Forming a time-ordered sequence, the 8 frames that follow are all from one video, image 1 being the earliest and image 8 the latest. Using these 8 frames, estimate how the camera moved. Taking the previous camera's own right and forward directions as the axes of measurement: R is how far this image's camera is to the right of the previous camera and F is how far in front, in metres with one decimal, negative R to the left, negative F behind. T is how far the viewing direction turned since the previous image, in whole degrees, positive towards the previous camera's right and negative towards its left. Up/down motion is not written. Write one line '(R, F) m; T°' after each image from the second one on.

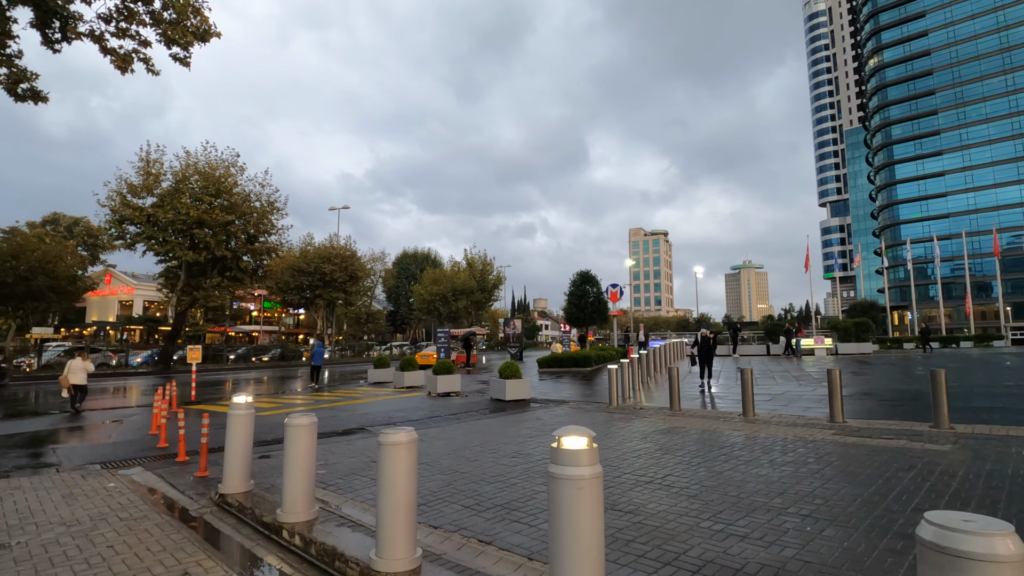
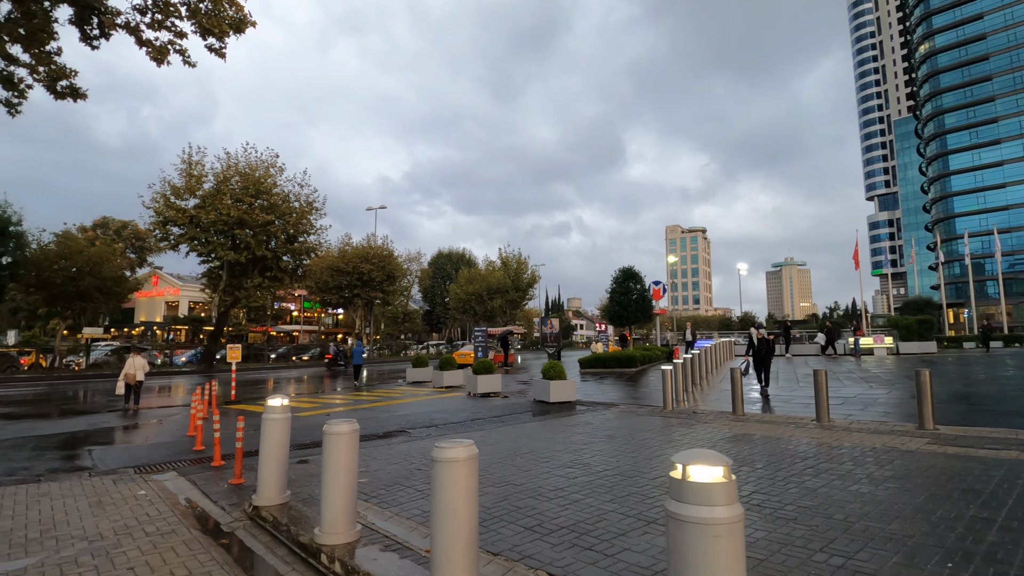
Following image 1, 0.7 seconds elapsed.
(-0.2, +0.5) m; -3°
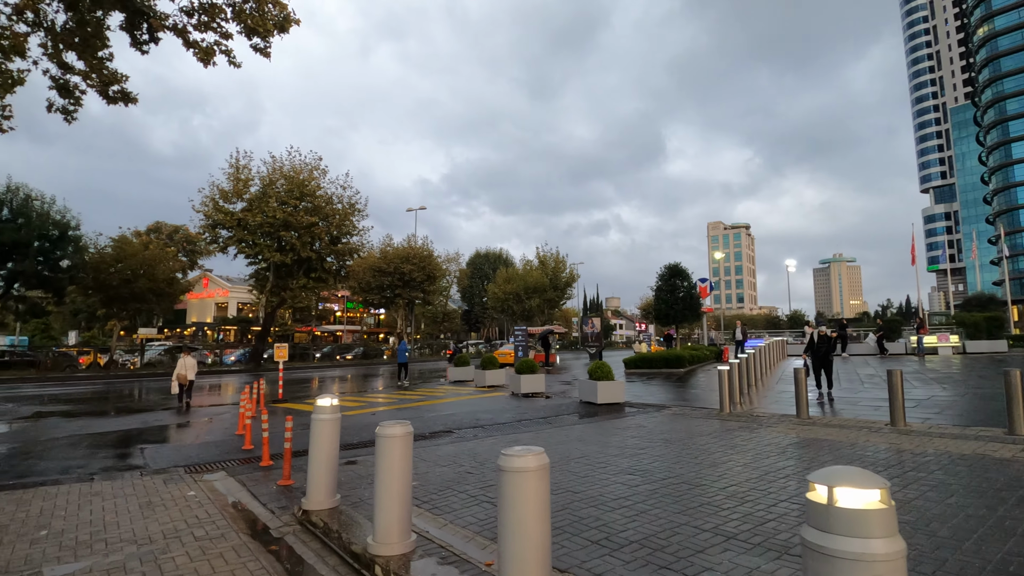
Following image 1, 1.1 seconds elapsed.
(-0.1, +0.3) m; -4°
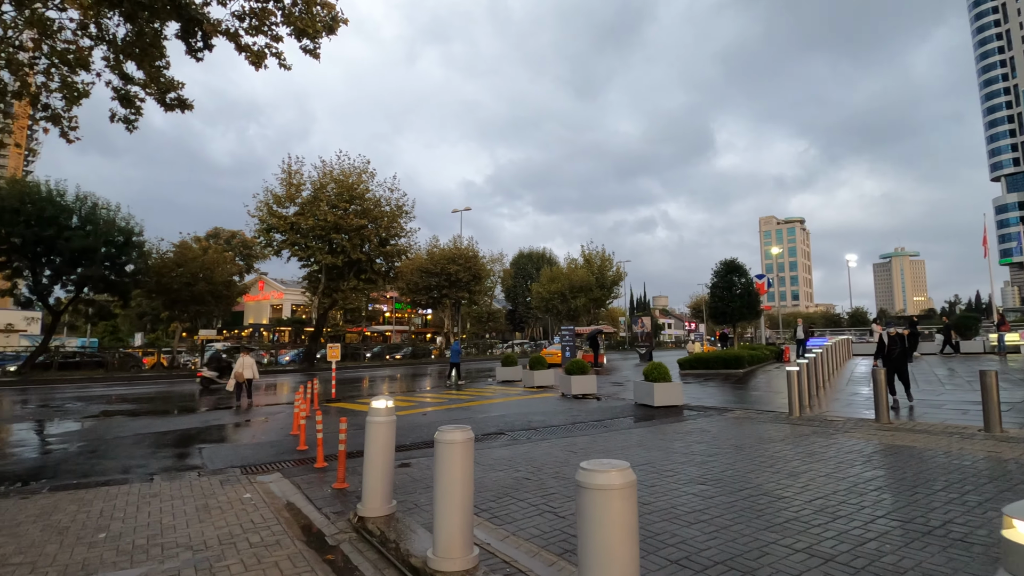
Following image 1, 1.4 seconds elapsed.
(-0.1, +0.3) m; -4°
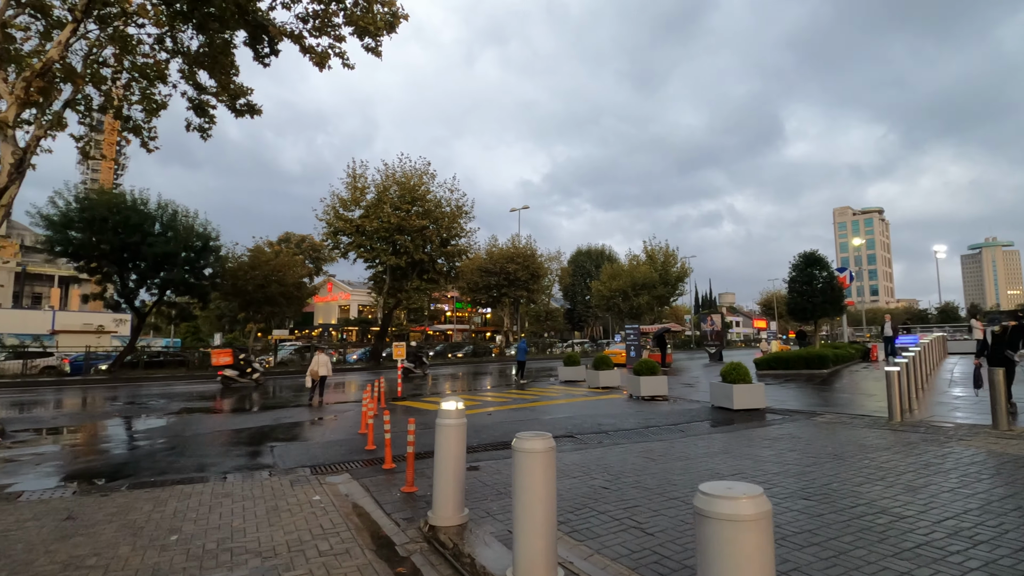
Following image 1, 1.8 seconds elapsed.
(-0.1, +0.3) m; -6°
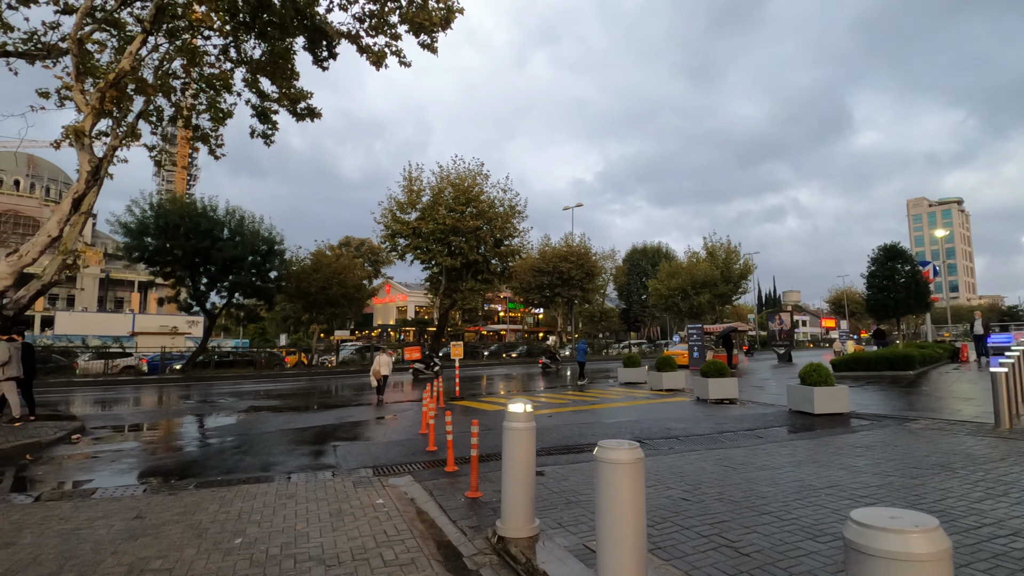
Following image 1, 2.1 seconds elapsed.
(-0.1, +0.3) m; -5°
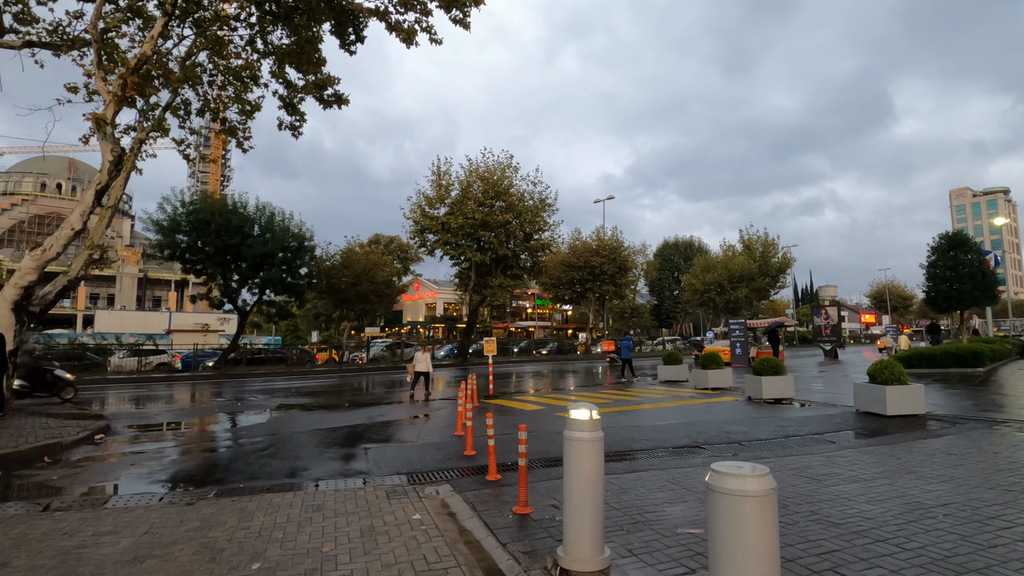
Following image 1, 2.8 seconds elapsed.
(-0.2, +0.6) m; -3°
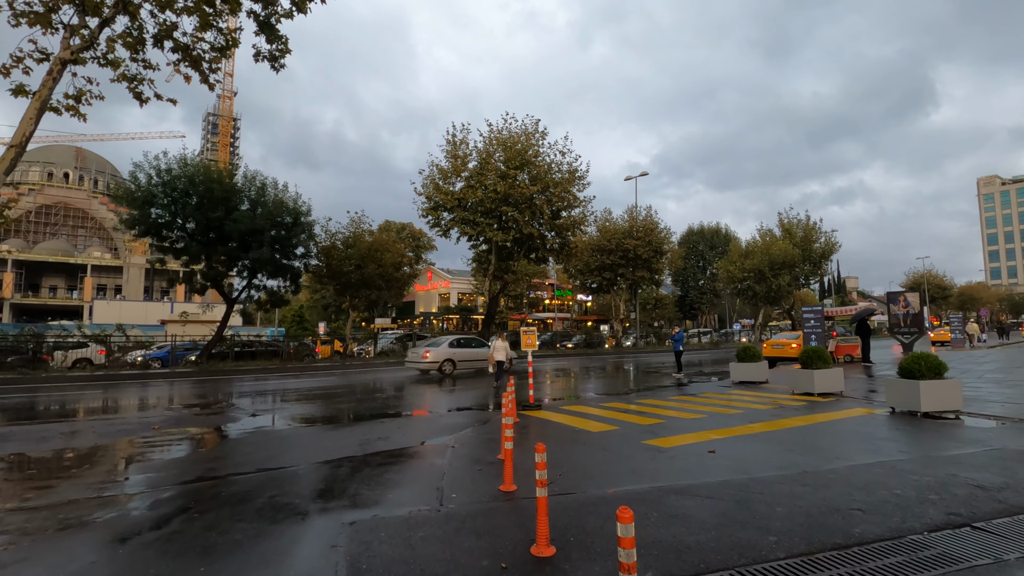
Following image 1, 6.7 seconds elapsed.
(-0.6, +3.1) m; -1°
